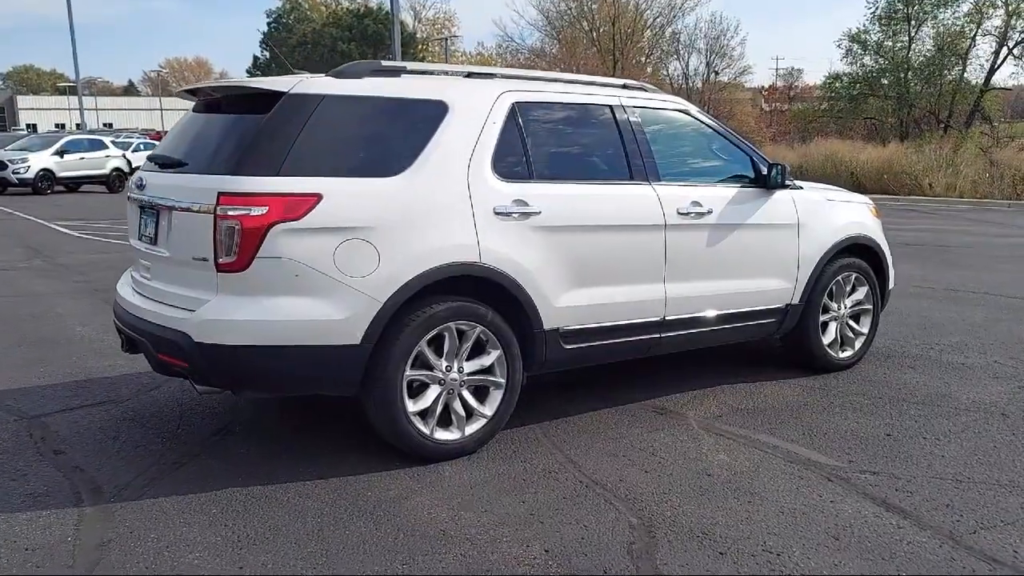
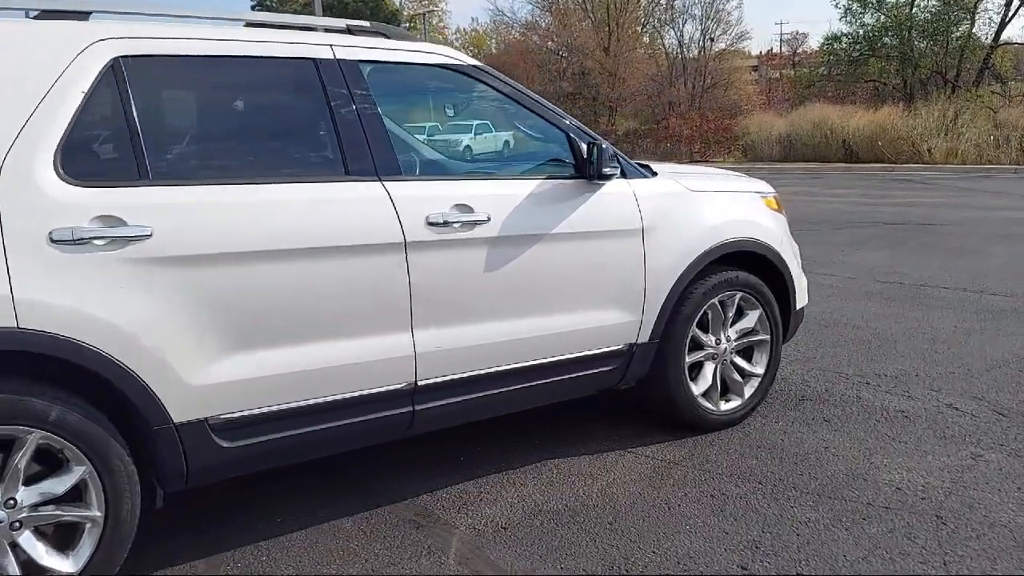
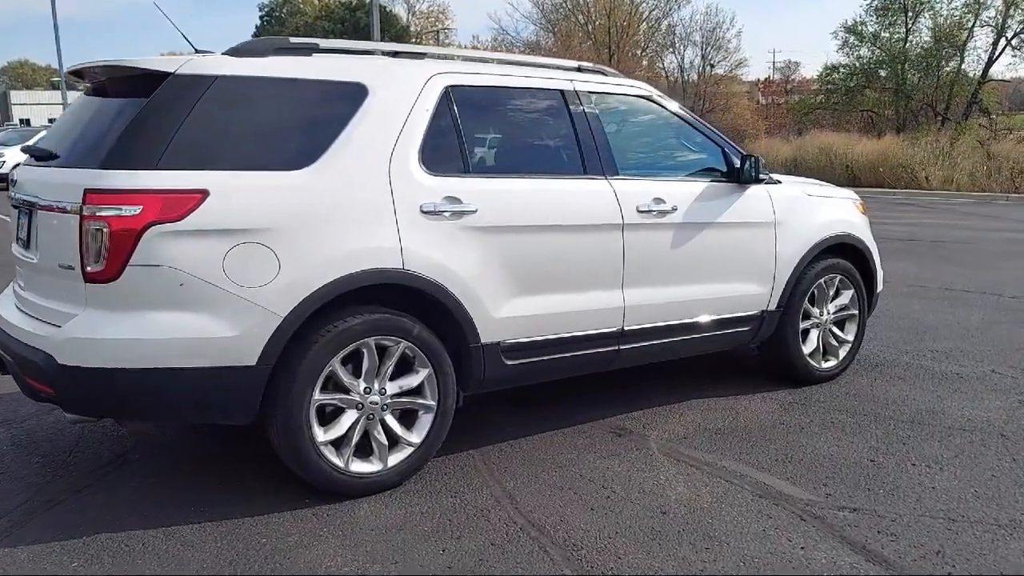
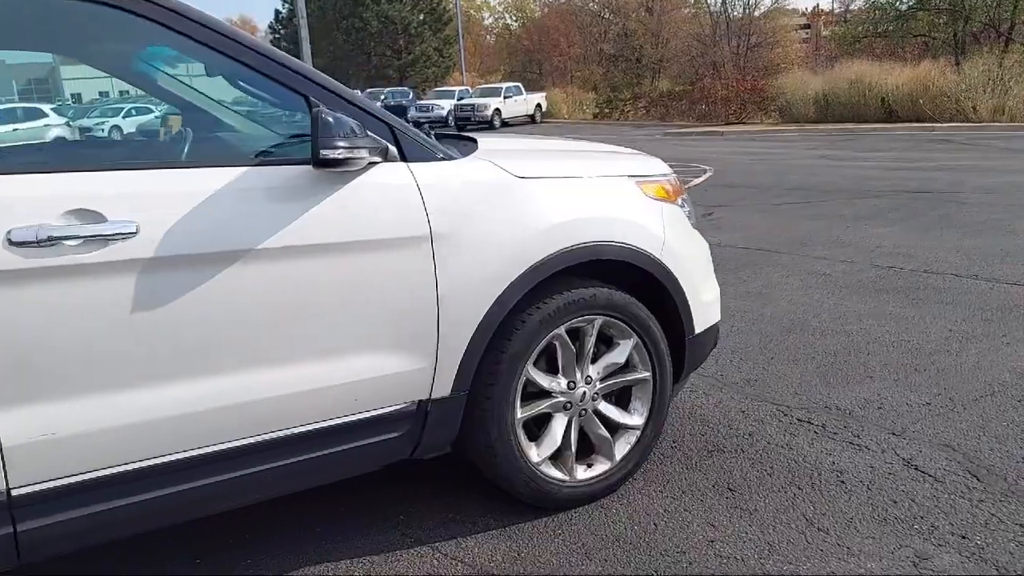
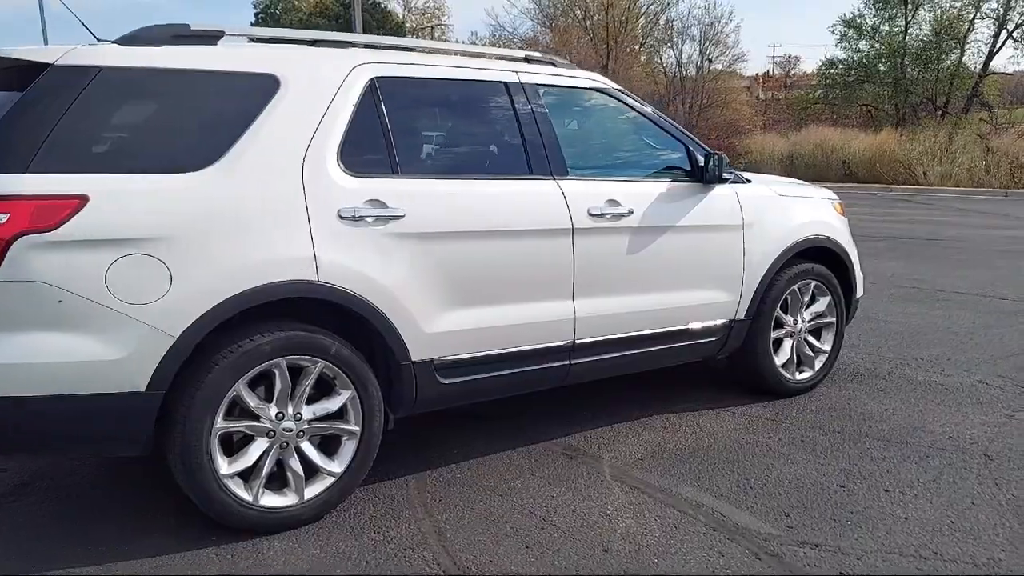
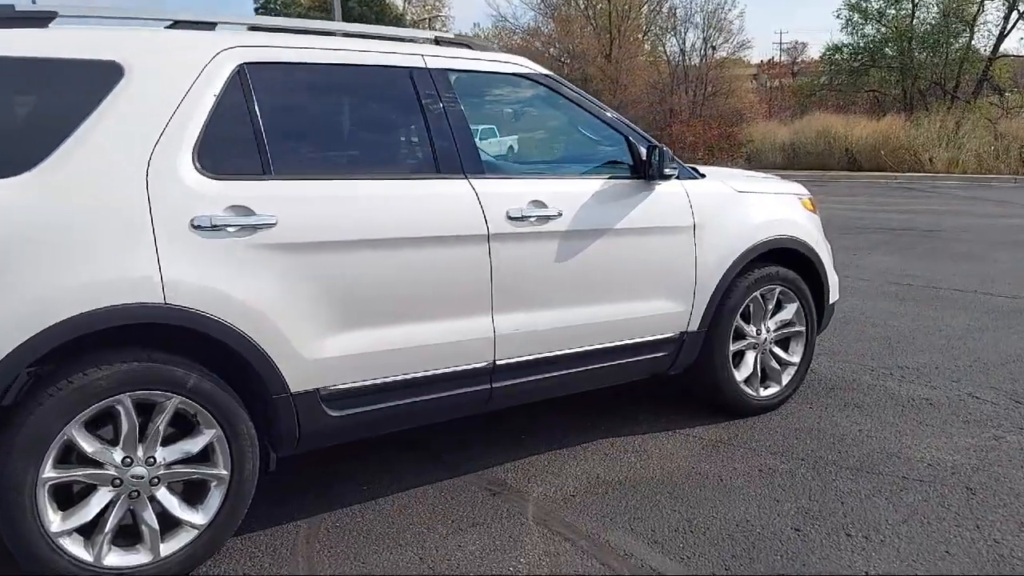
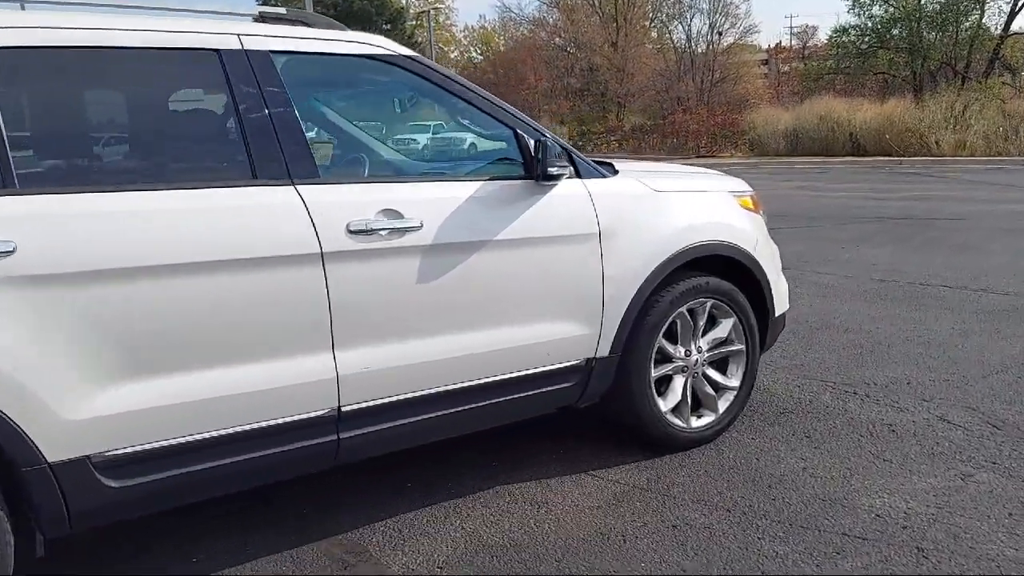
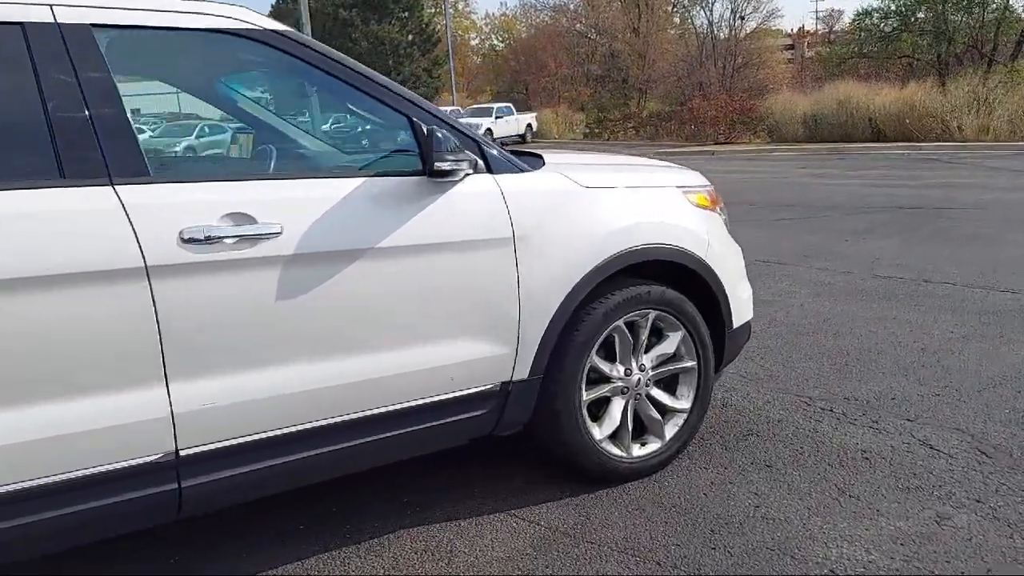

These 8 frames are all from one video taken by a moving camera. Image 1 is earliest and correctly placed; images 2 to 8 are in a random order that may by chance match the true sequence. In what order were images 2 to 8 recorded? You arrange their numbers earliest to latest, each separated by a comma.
3, 5, 6, 2, 7, 8, 4
